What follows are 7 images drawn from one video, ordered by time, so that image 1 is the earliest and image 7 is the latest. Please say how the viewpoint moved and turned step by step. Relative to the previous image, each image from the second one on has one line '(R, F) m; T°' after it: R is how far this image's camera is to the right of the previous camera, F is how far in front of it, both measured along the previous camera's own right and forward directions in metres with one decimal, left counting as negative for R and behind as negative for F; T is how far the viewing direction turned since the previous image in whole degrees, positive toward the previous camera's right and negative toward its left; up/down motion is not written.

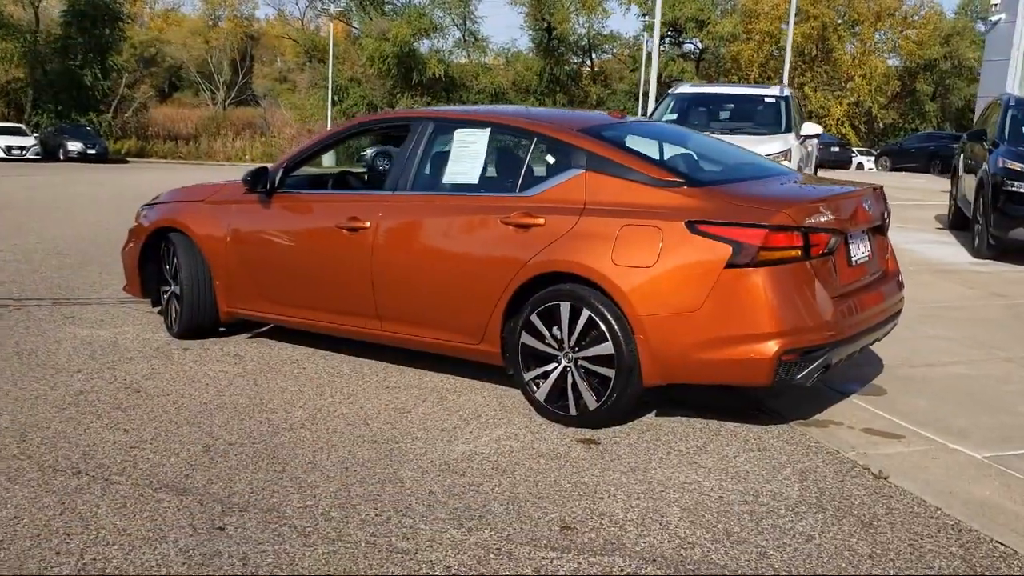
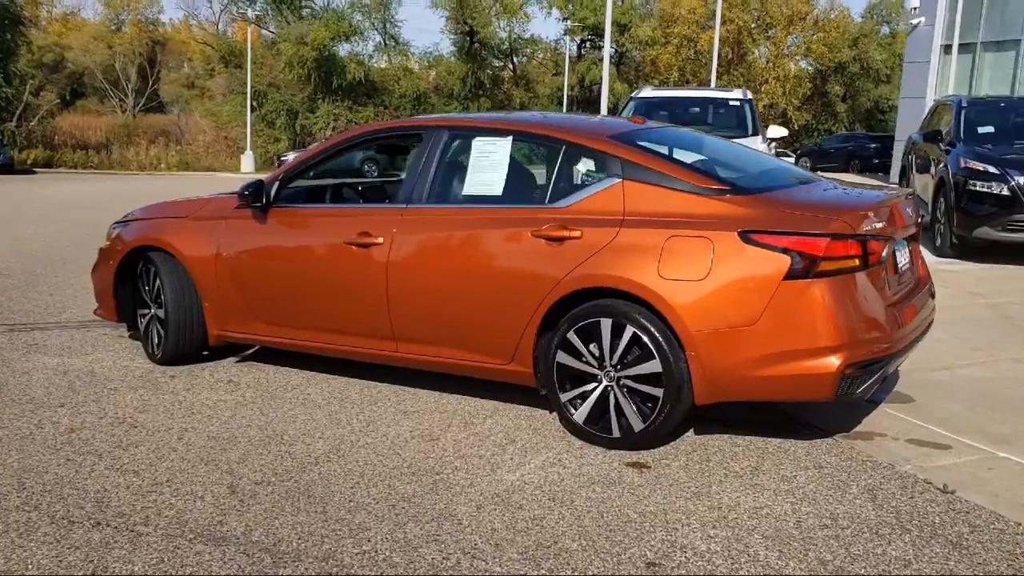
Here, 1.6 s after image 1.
(-0.5, +0.3) m; +5°
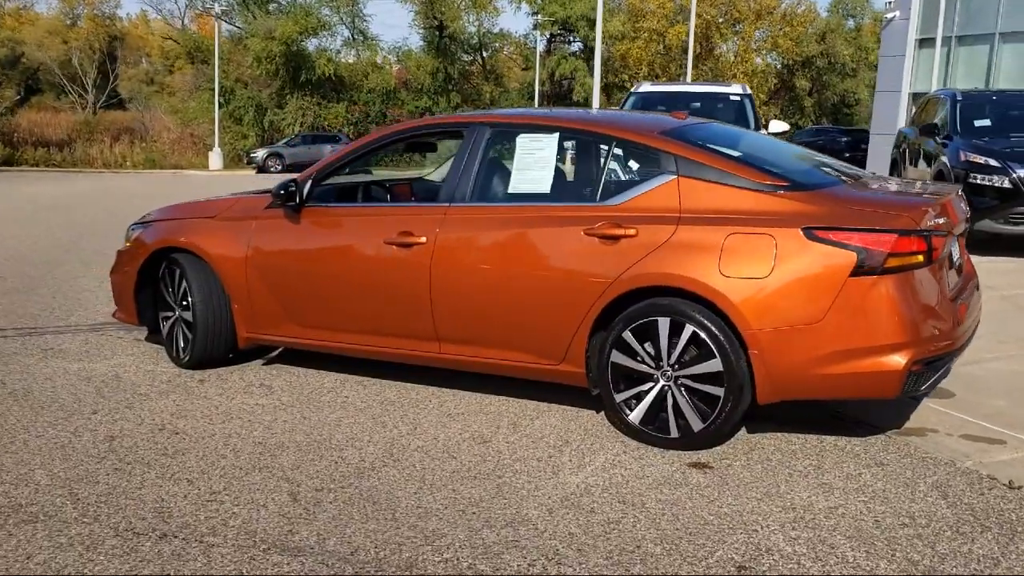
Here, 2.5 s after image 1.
(-0.4, +0.1) m; +2°
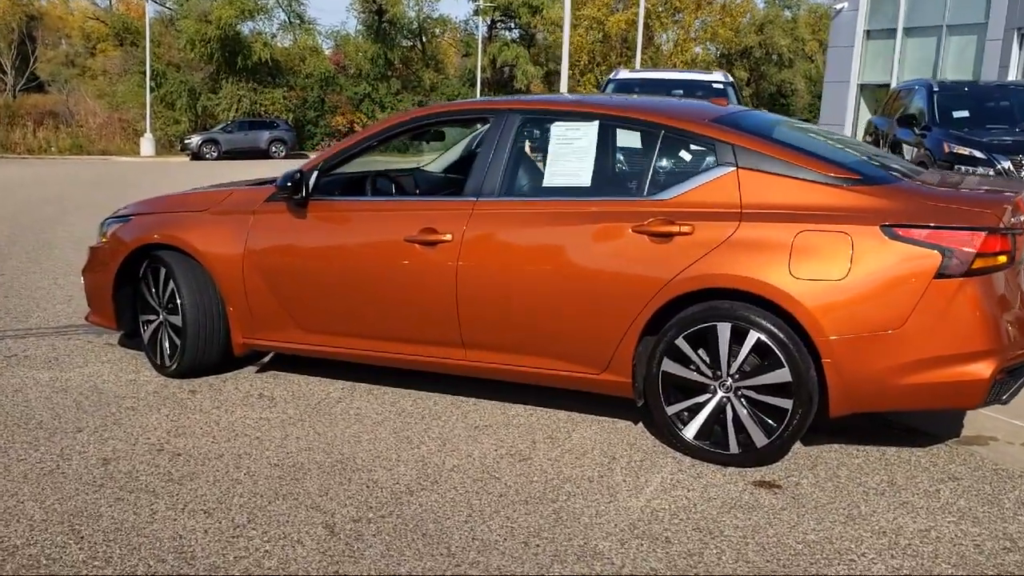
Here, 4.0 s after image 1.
(-0.5, +0.4) m; +4°
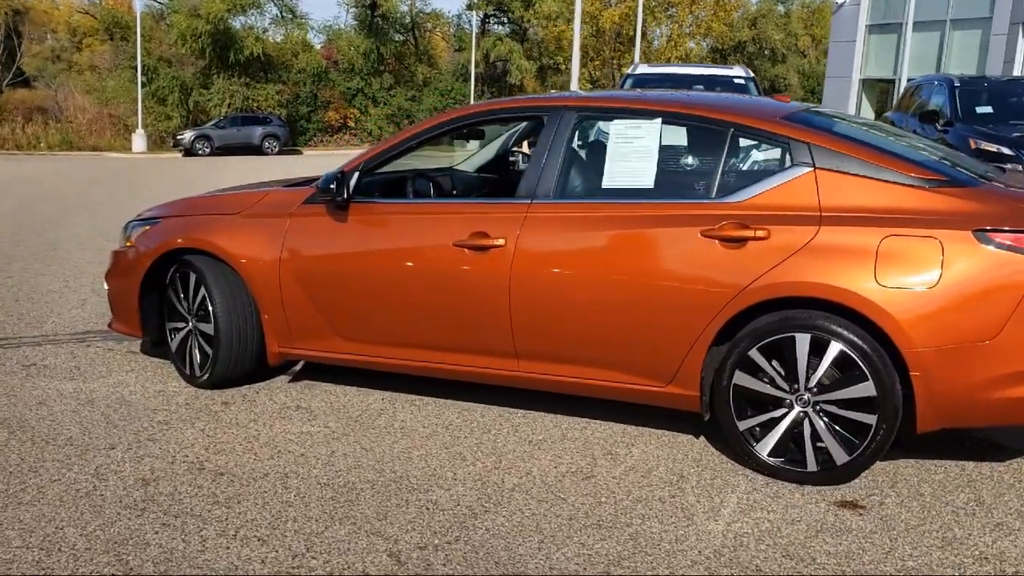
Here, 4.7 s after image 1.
(-0.3, +0.2) m; +1°
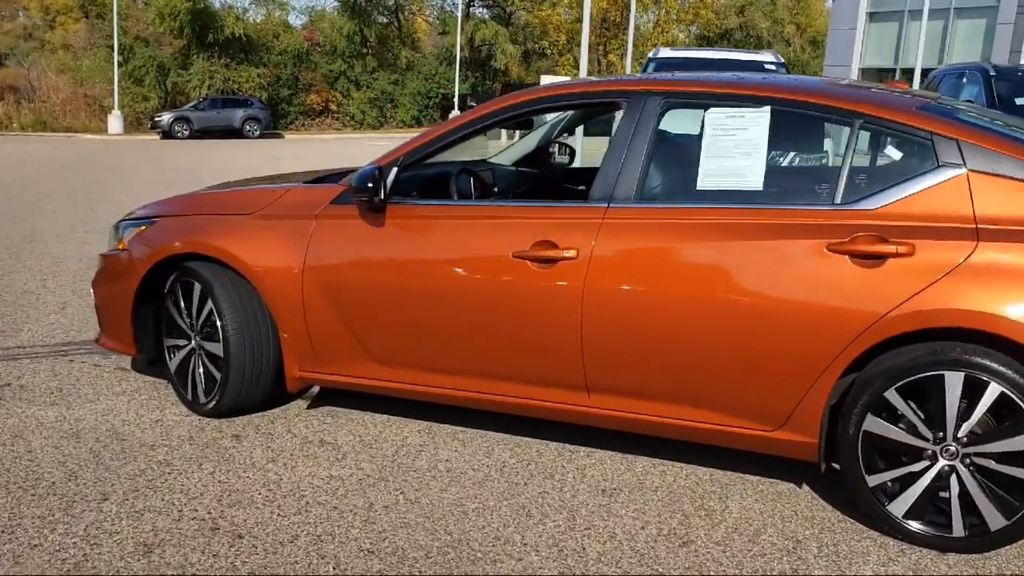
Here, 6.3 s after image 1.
(-0.4, +0.7) m; +1°
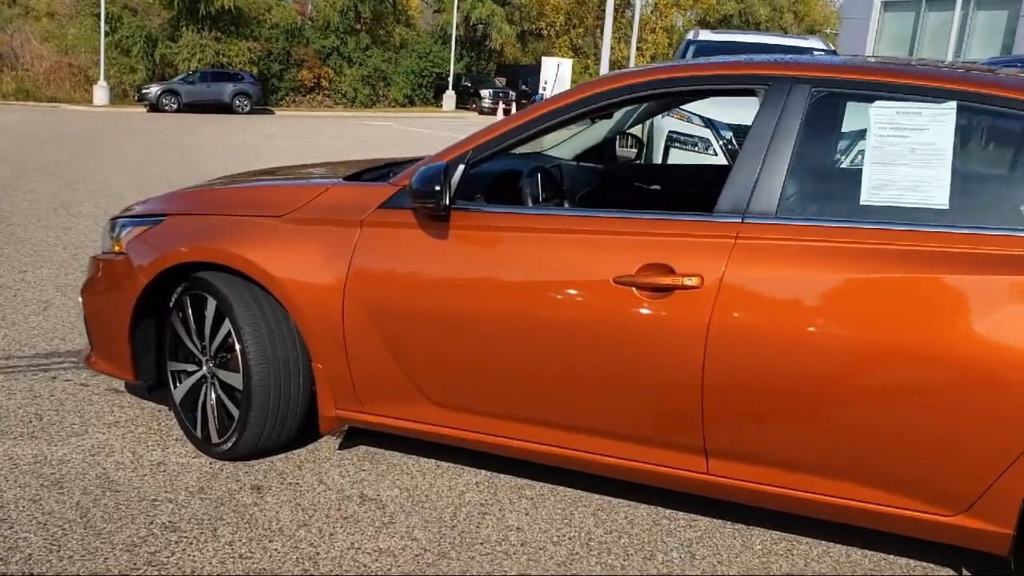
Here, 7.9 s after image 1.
(-0.4, +0.8) m; +1°
